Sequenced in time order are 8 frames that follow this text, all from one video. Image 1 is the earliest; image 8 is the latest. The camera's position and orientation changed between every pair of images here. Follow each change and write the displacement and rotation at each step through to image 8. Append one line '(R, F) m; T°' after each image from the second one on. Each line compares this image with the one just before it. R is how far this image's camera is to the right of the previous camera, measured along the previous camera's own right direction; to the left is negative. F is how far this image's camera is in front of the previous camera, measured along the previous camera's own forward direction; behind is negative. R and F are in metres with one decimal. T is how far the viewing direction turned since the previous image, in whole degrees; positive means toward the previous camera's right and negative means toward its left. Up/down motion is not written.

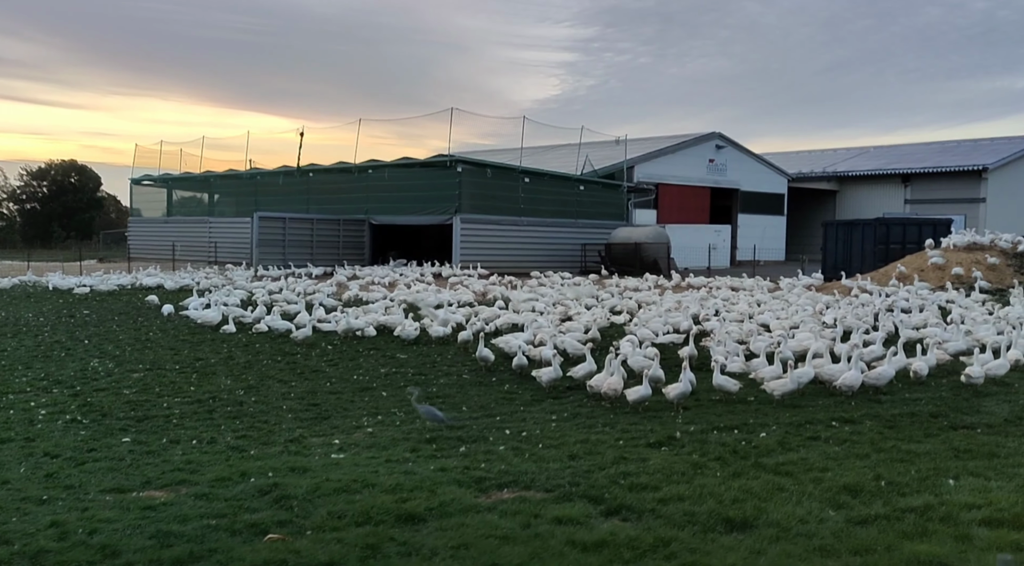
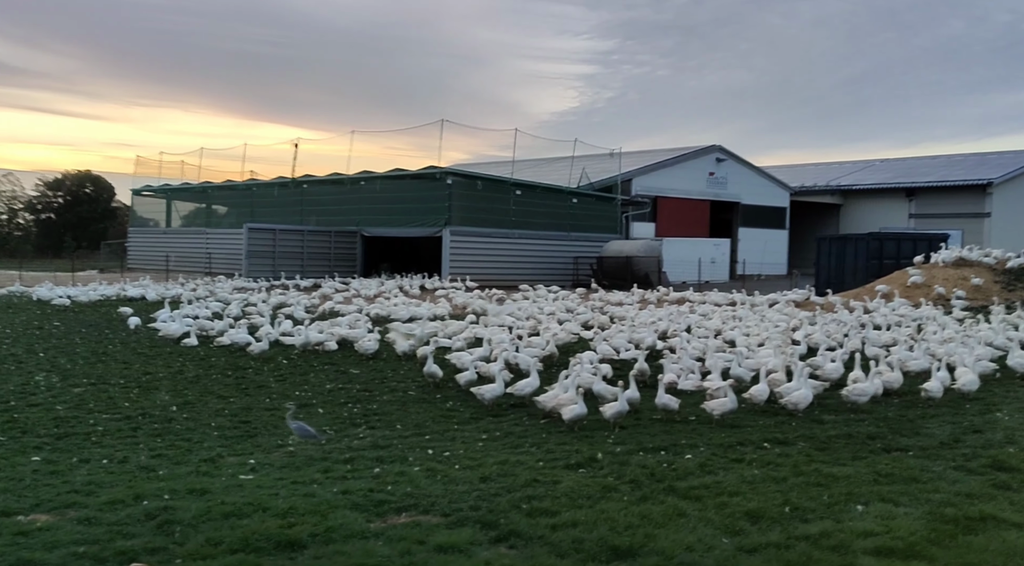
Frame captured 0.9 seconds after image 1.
(+0.6, +0.1) m; 0°
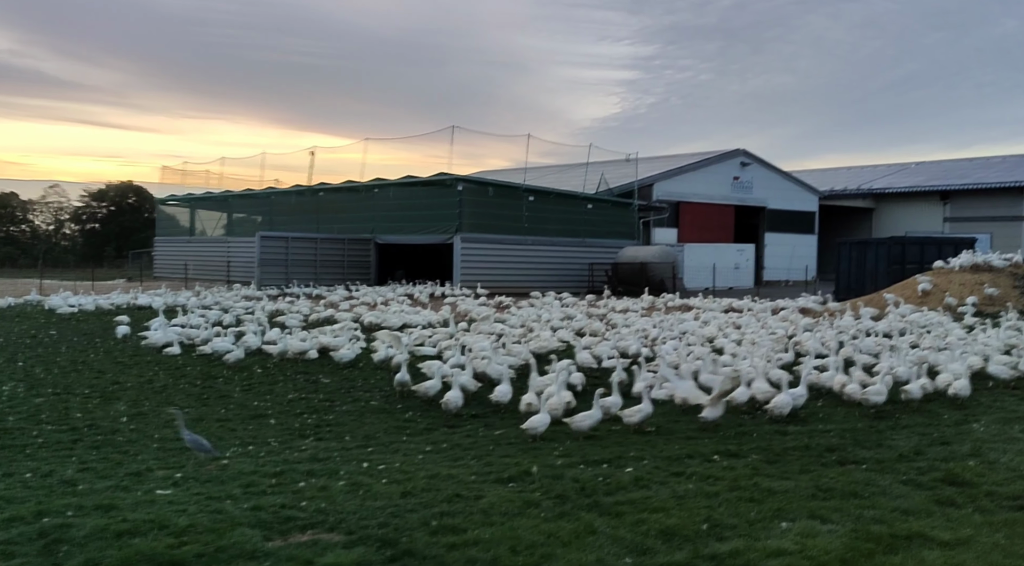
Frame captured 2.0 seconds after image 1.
(+0.6, +0.2) m; -1°
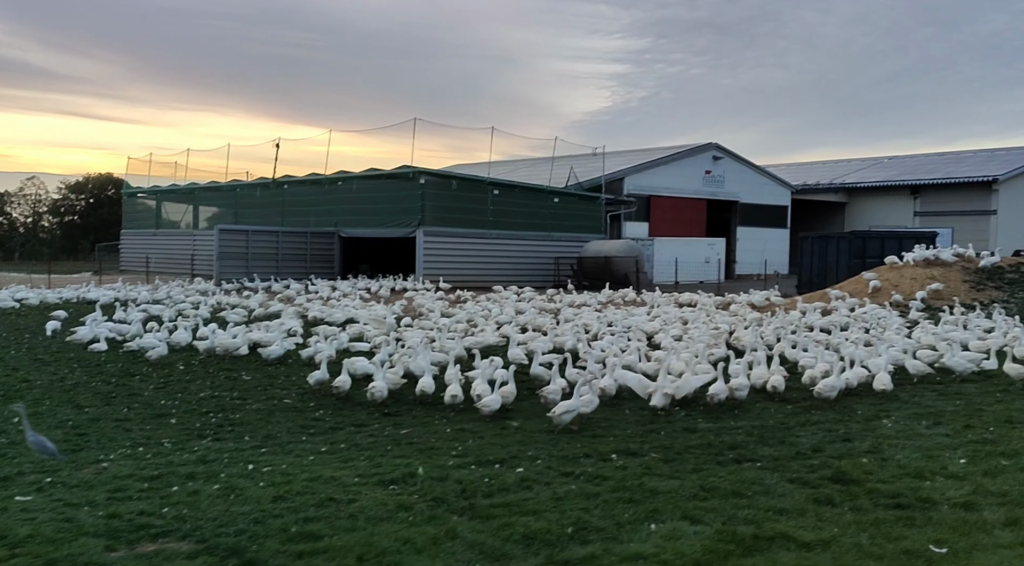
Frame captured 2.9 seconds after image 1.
(+0.6, +0.1) m; +2°
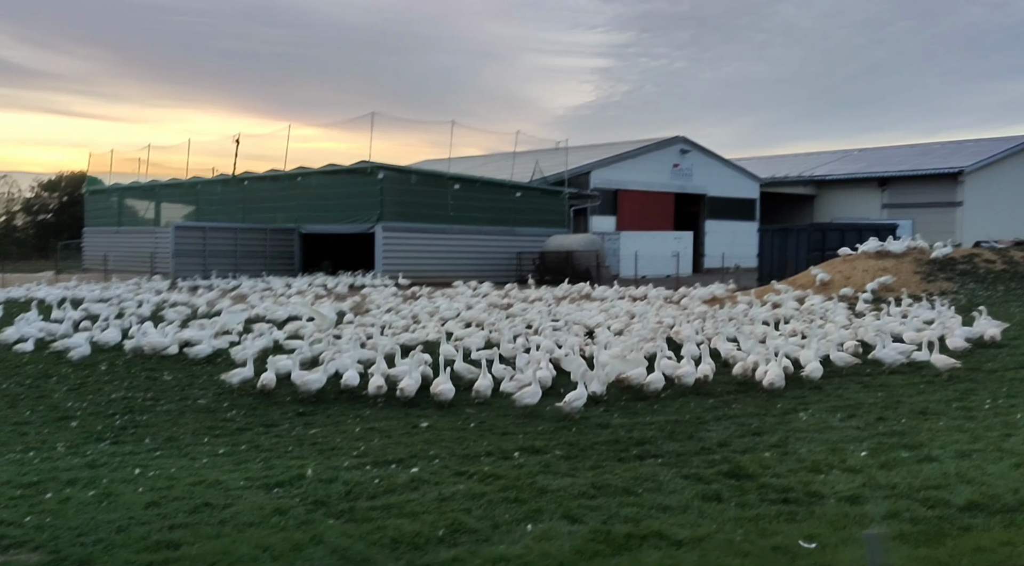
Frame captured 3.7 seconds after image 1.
(+0.5, +0.1) m; +2°
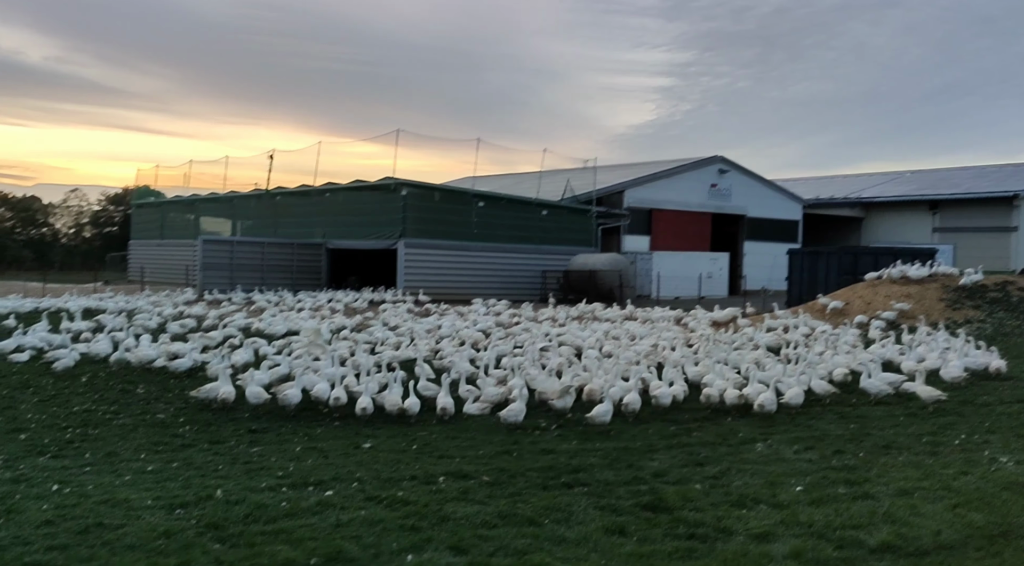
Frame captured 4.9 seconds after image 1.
(+0.8, +0.1) m; -2°
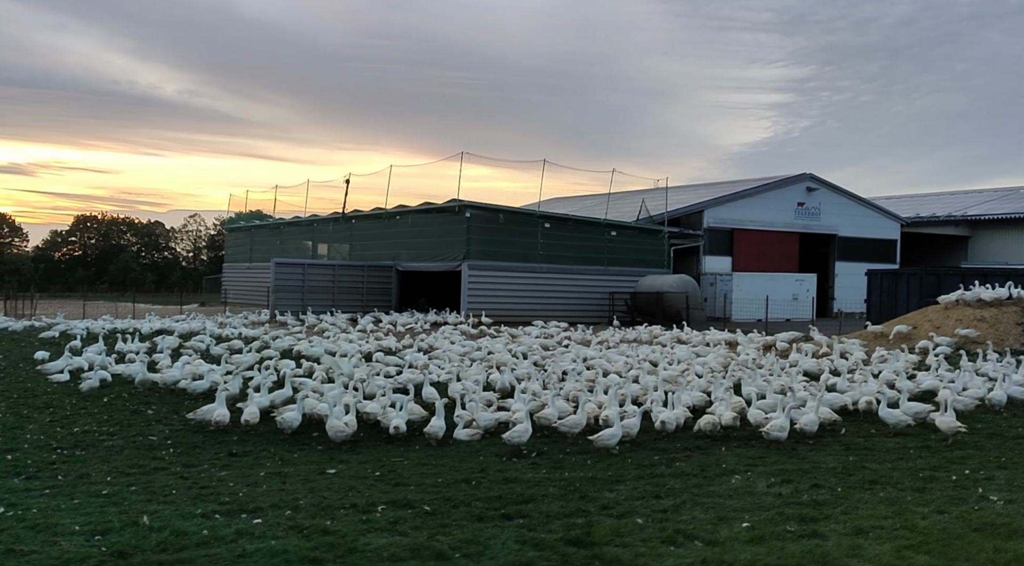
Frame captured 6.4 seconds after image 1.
(+1.0, +0.1) m; -5°
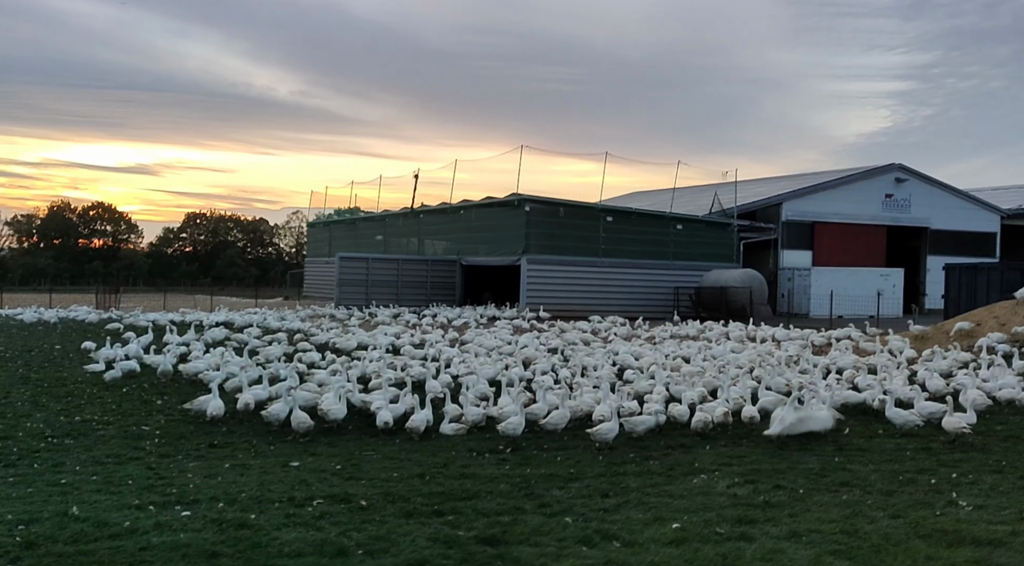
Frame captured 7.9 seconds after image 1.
(+1.0, +0.1) m; -4°
